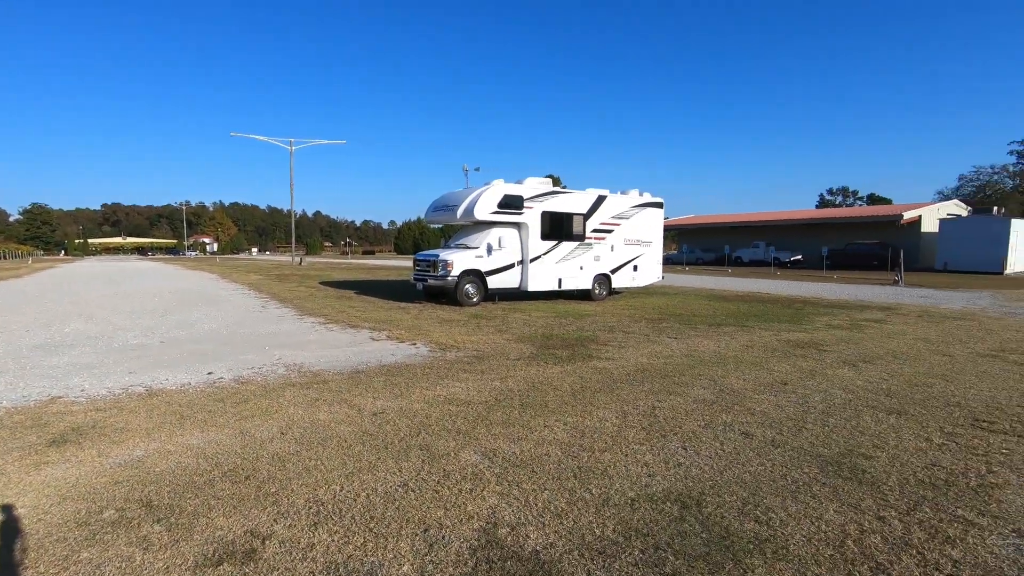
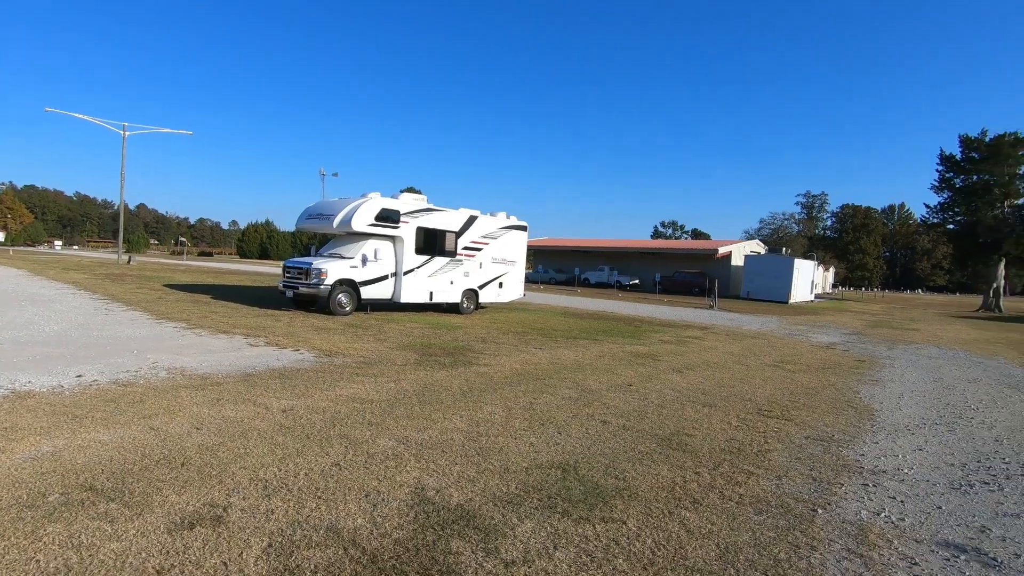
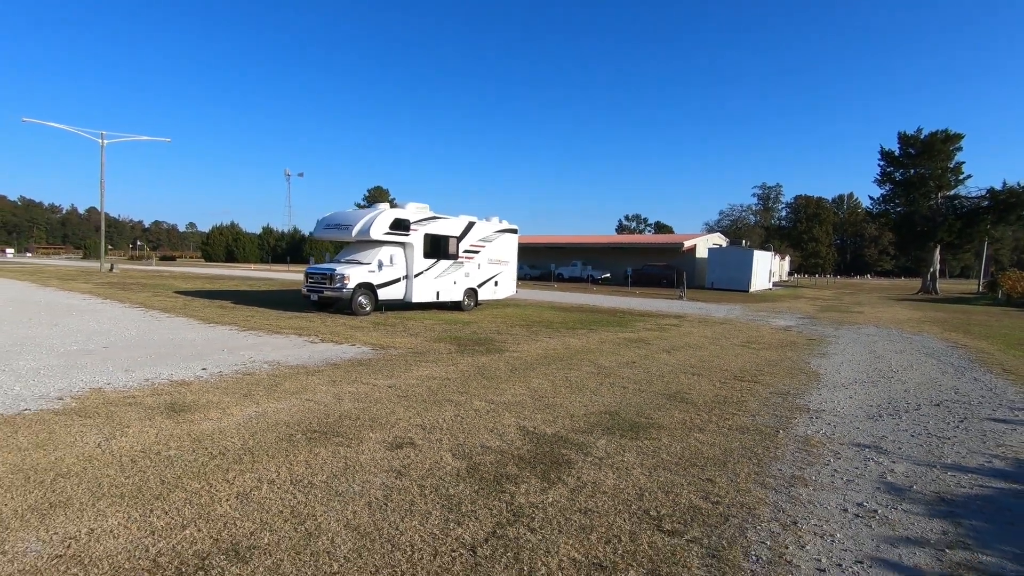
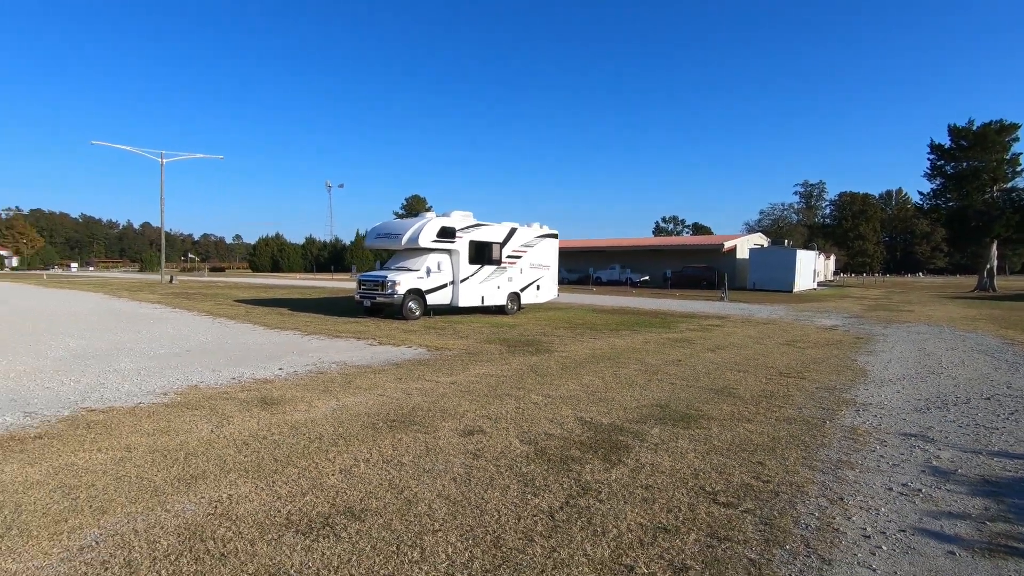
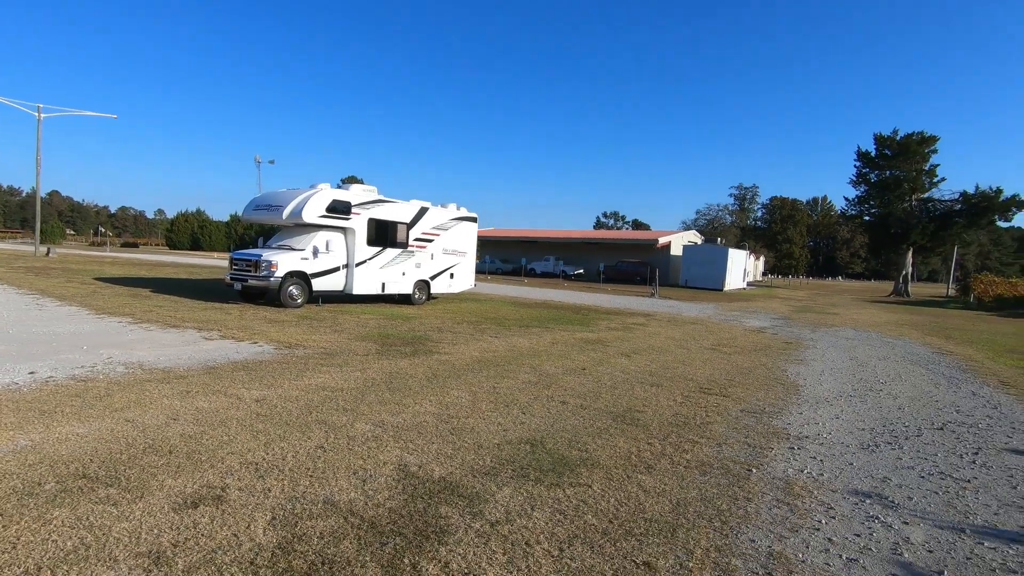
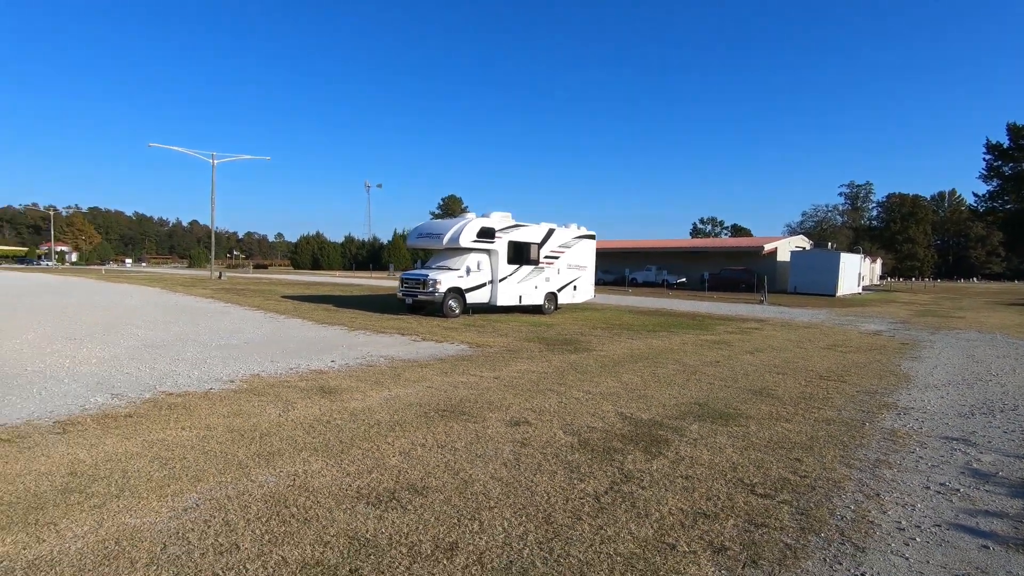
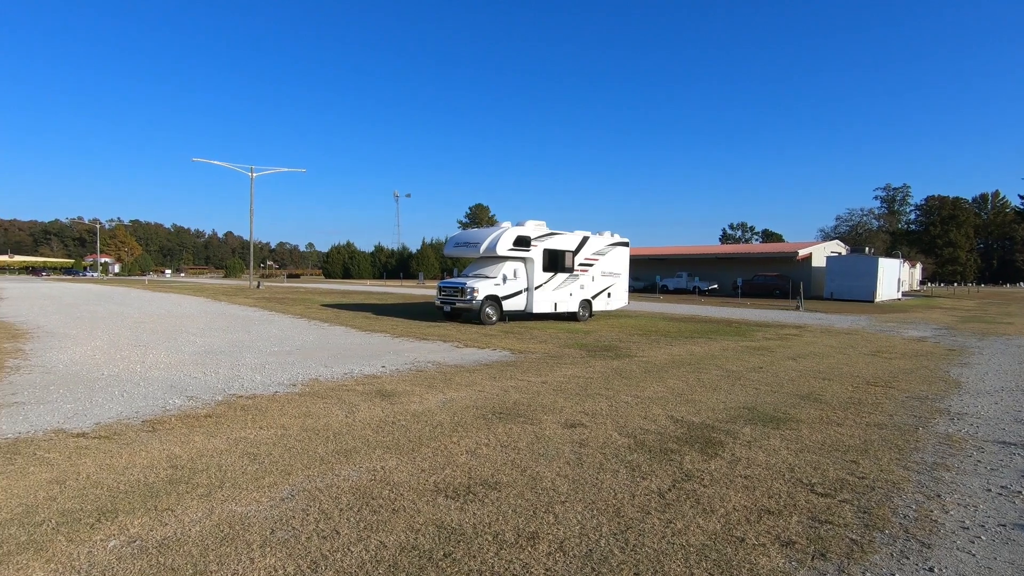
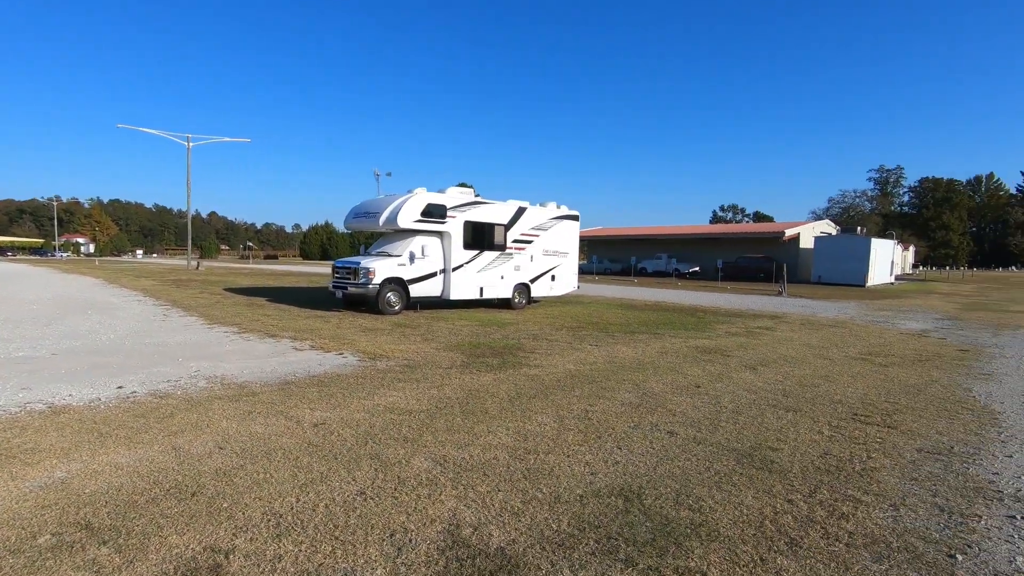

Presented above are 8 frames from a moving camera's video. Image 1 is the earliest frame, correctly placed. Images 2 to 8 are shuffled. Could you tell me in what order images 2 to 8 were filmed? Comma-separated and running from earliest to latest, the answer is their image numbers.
8, 2, 5, 3, 4, 6, 7
